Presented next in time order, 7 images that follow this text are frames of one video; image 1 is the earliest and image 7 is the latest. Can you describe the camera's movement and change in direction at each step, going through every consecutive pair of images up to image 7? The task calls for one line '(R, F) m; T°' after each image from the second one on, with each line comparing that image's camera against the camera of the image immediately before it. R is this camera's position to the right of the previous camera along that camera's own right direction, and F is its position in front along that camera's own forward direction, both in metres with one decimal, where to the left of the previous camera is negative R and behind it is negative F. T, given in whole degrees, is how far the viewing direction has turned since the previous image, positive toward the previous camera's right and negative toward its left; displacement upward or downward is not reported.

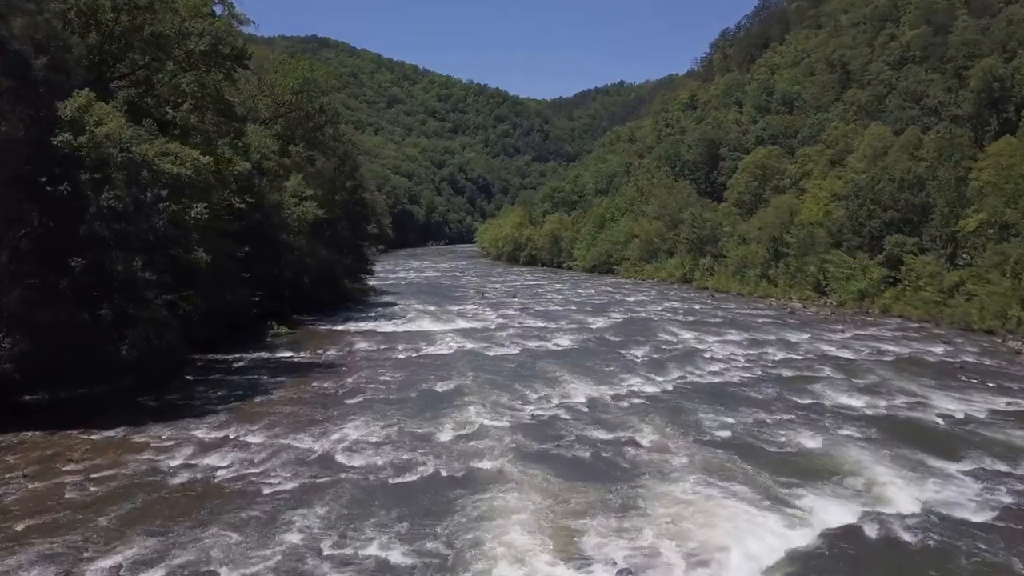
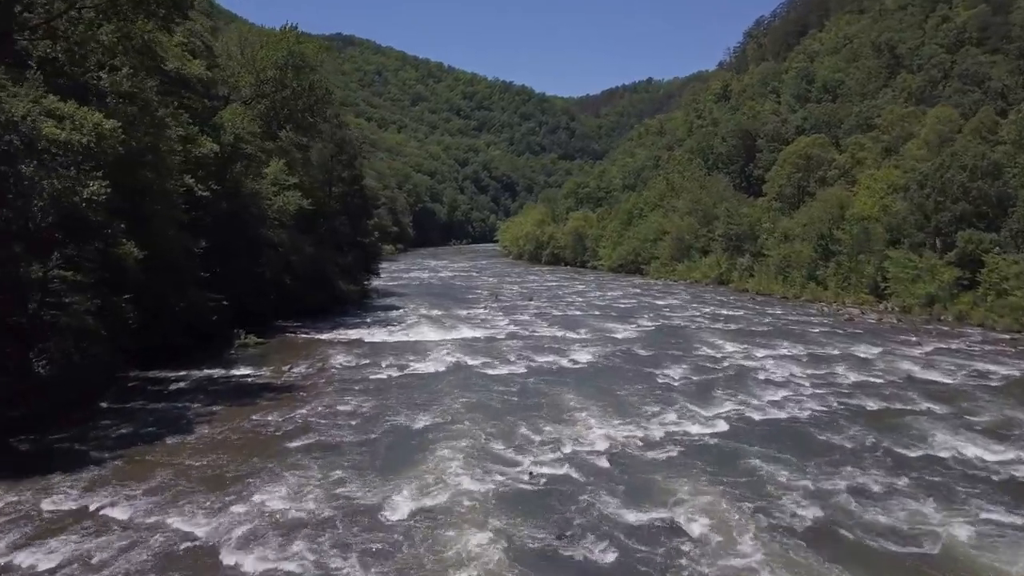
(+0.5, +5.0) m; -2°
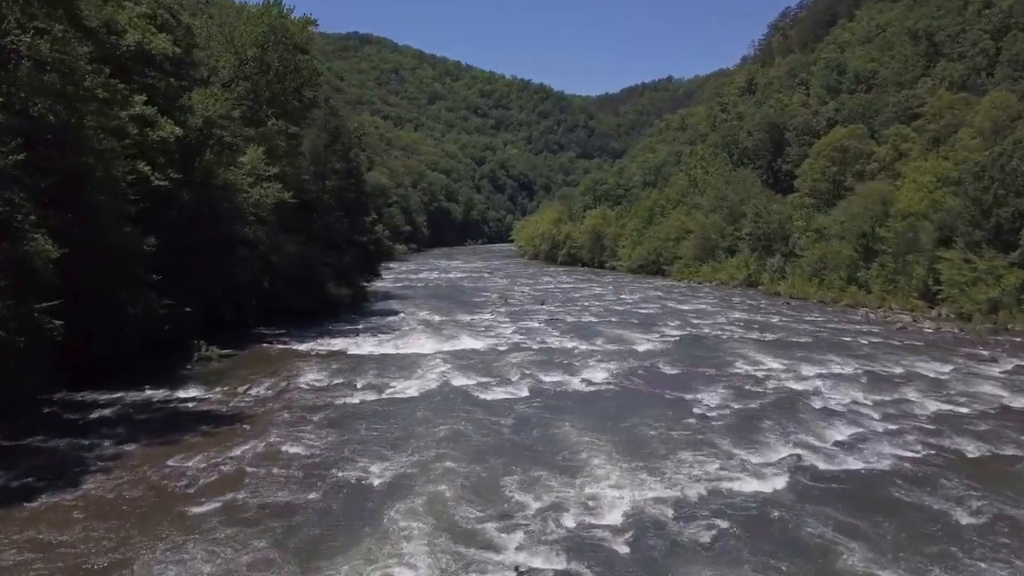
(+0.4, +3.8) m; -1°
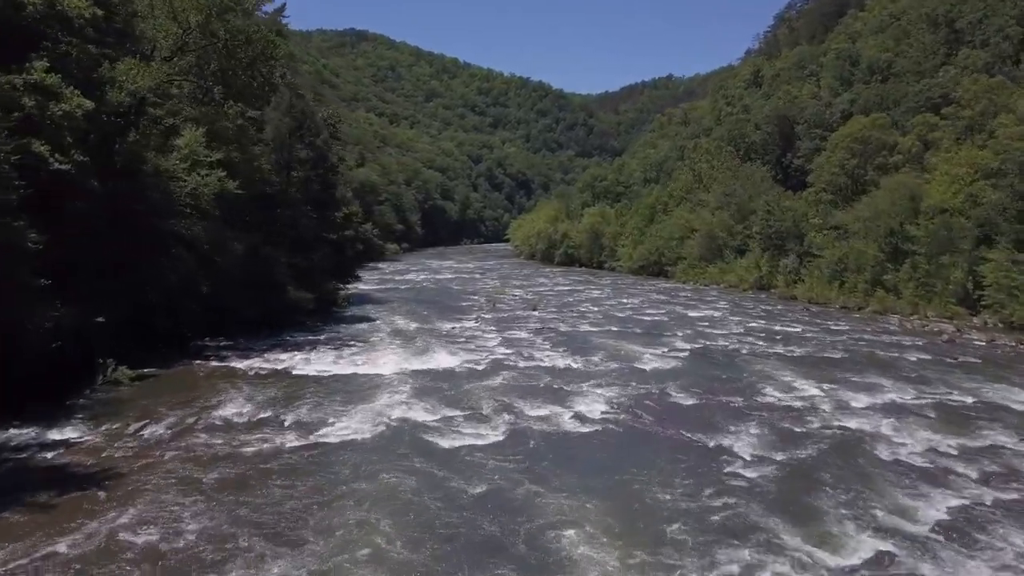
(+0.5, +4.2) m; 0°
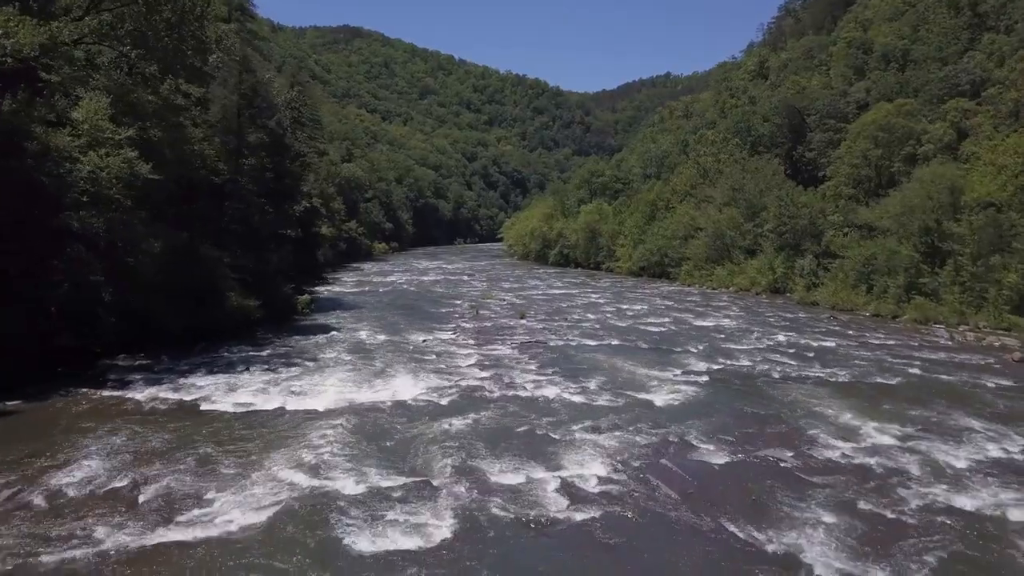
(+0.5, +4.7) m; 0°
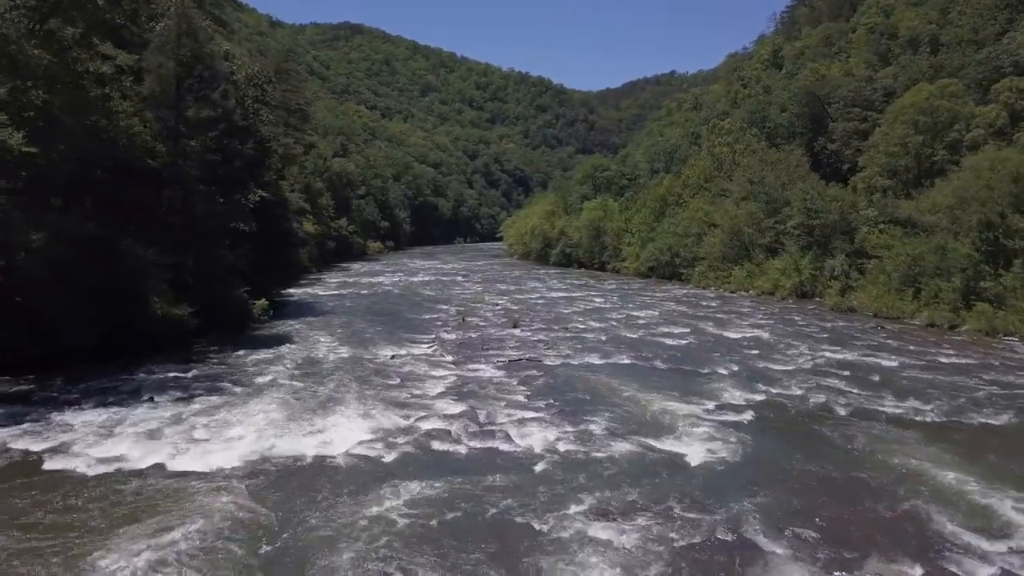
(+0.4, +4.7) m; 0°
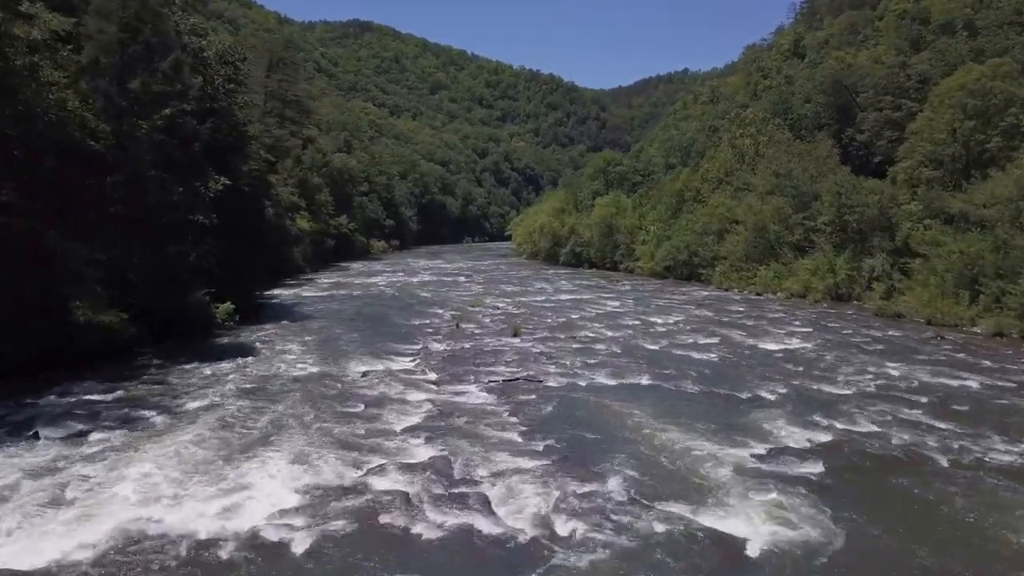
(+0.3, +3.7) m; -1°
